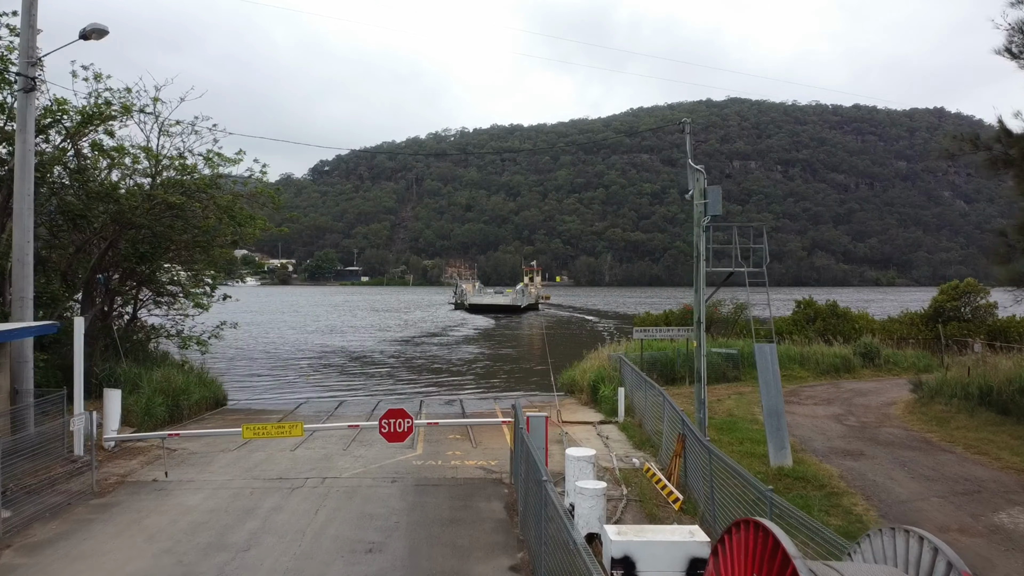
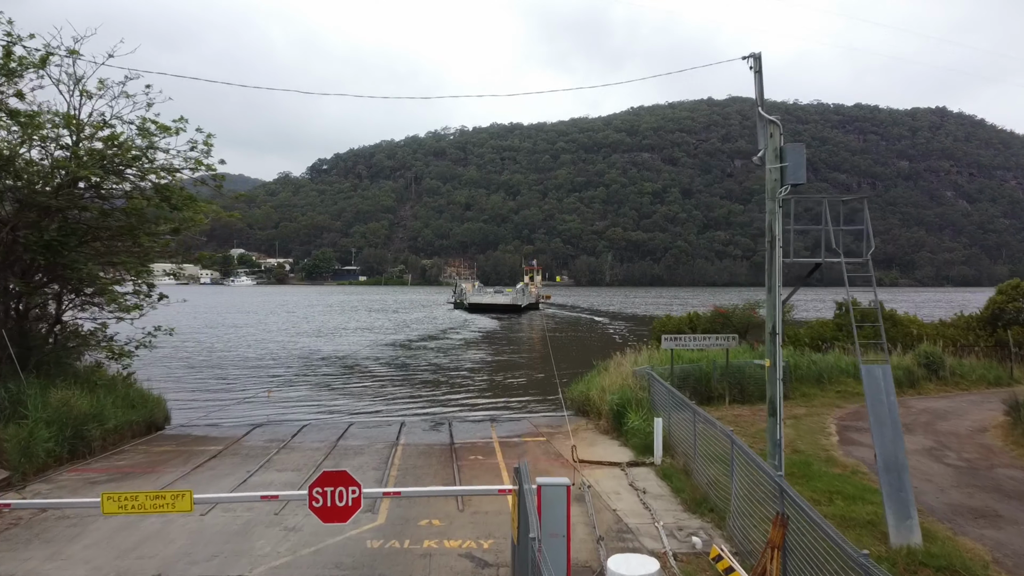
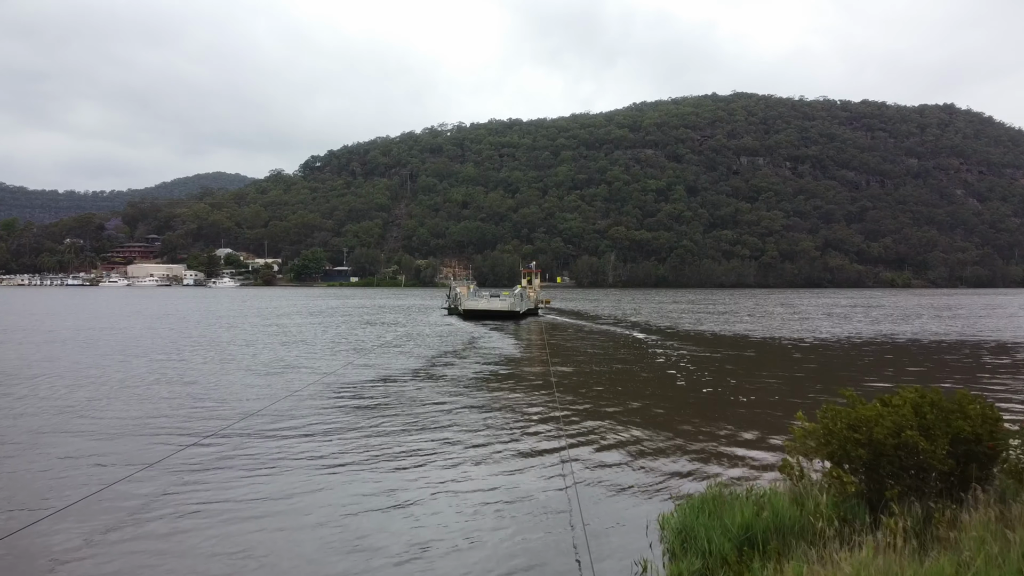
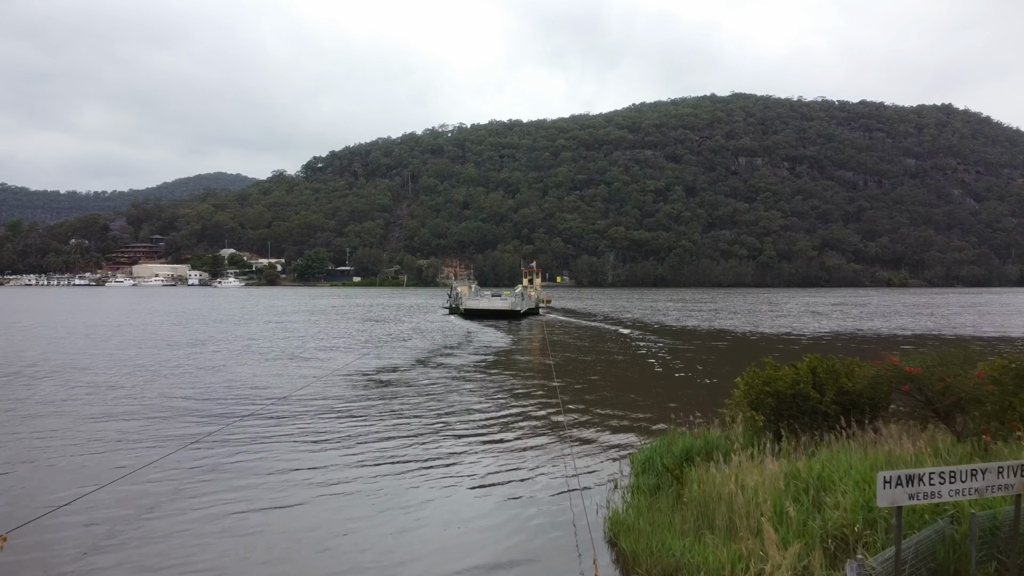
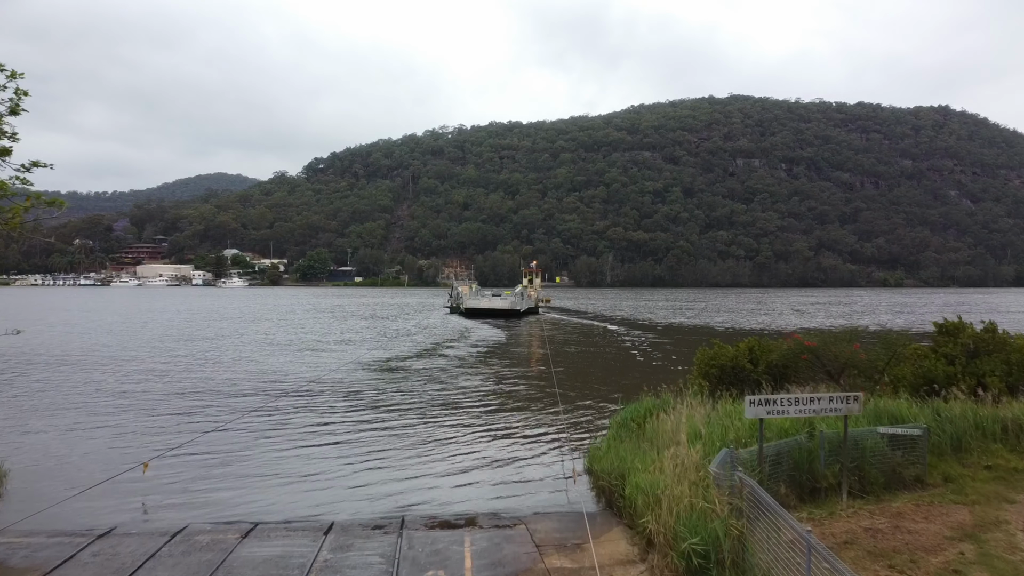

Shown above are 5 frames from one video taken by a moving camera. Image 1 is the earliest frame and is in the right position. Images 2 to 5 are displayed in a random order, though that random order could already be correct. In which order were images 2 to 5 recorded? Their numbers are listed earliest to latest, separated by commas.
2, 5, 4, 3
